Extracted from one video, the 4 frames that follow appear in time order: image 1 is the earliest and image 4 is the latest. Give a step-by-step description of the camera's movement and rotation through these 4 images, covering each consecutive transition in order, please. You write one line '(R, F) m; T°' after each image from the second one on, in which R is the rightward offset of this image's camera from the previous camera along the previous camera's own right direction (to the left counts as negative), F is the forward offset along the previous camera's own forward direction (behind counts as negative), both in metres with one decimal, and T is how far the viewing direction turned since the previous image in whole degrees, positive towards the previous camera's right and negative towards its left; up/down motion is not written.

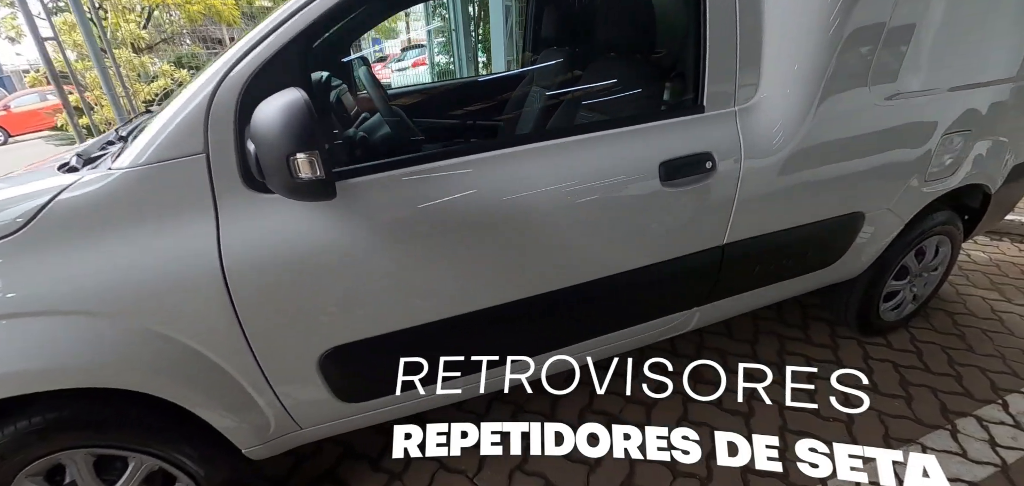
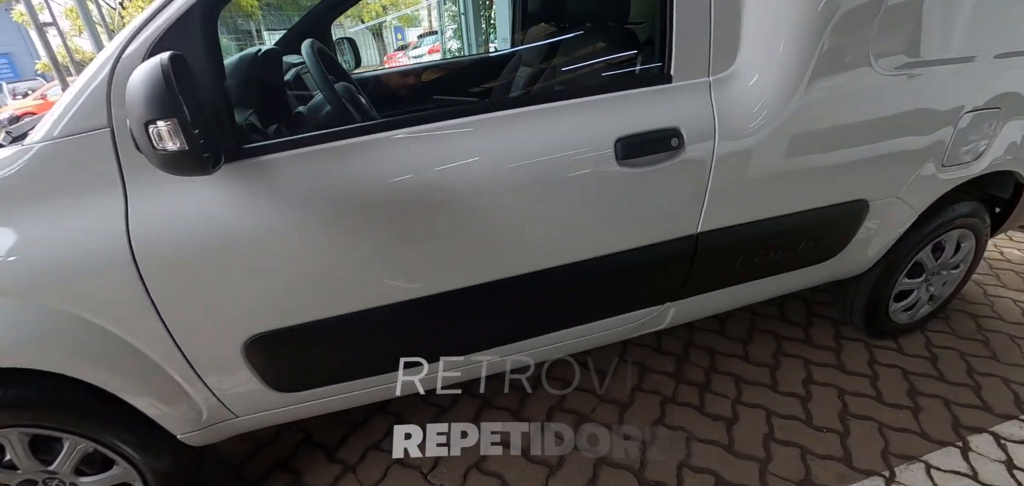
(+0.2, +0.1) m; -3°
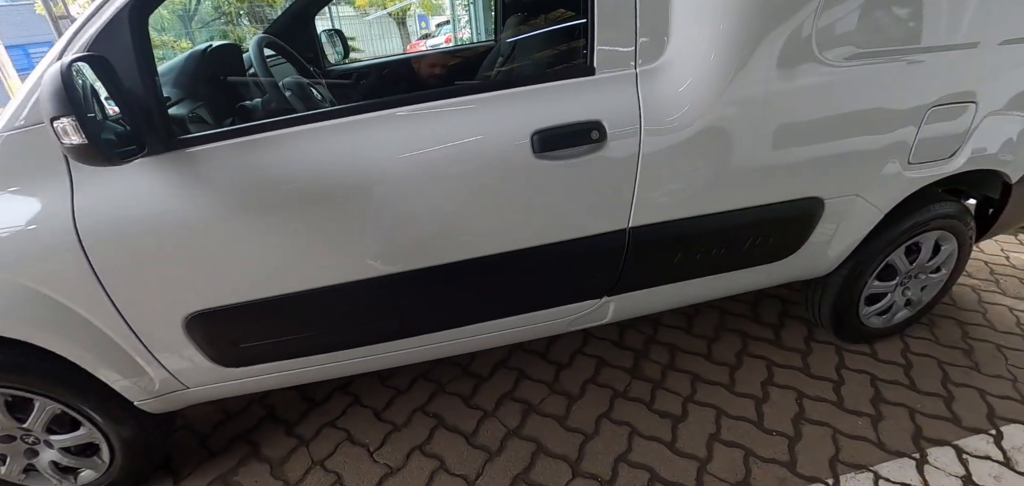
(+0.3, 0.0) m; -4°
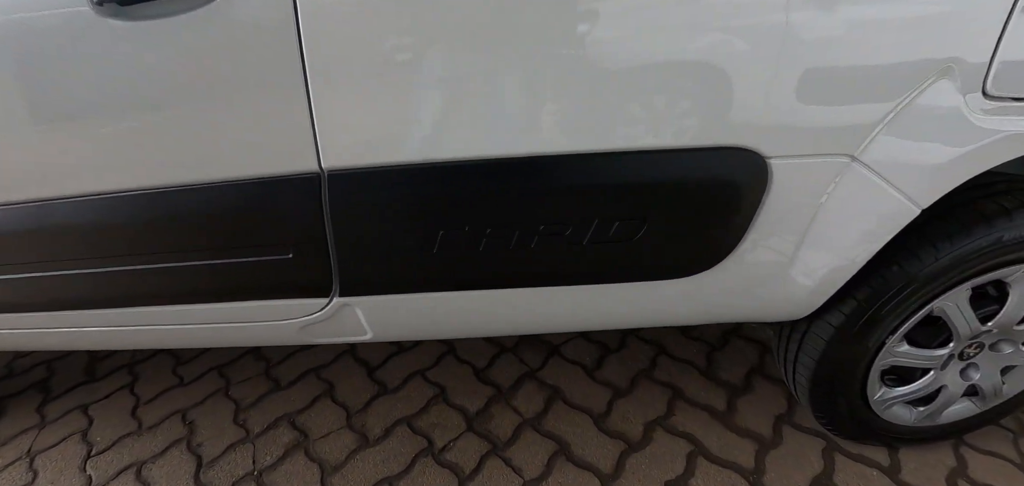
(+0.7, +0.7) m; -11°
